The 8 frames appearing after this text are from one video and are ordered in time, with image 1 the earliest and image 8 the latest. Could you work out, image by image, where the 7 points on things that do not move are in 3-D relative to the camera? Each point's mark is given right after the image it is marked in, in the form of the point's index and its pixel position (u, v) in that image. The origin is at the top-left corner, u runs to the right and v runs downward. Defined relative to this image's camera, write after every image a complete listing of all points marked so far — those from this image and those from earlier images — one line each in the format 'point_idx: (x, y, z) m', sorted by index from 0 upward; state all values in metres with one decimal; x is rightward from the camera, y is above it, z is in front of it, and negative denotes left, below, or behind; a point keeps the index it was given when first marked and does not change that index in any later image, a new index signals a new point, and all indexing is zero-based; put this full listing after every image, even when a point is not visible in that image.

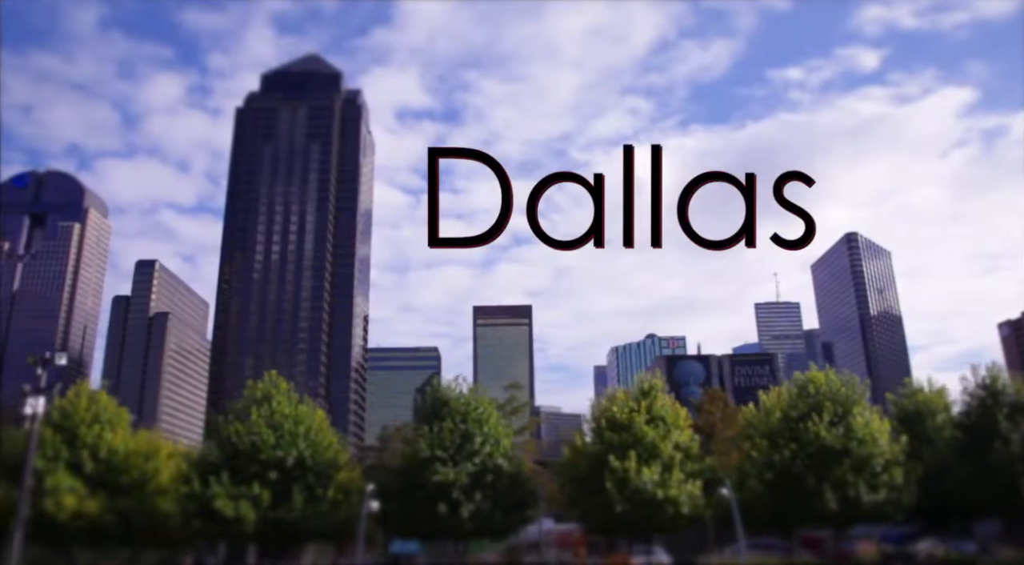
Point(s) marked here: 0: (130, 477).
0: (-8.4, -4.3, +17.7) m
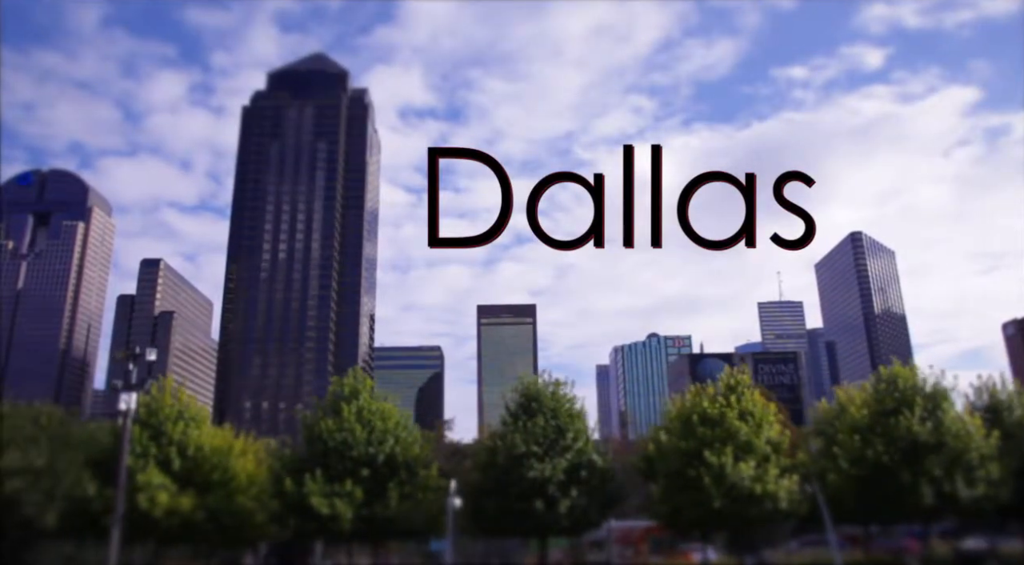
0: (-6.4, -4.2, +17.5) m
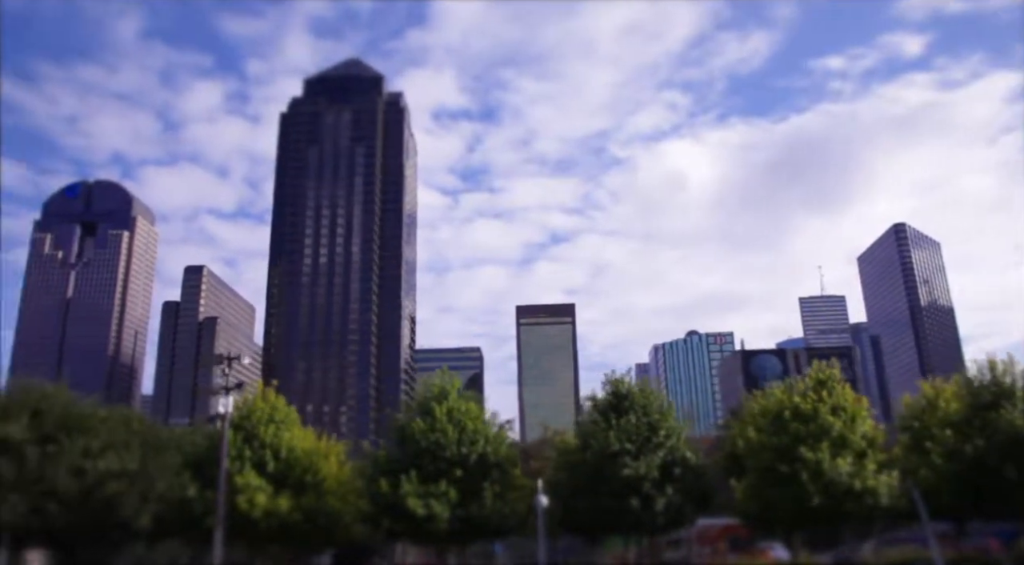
0: (-4.4, -4.2, +17.6) m
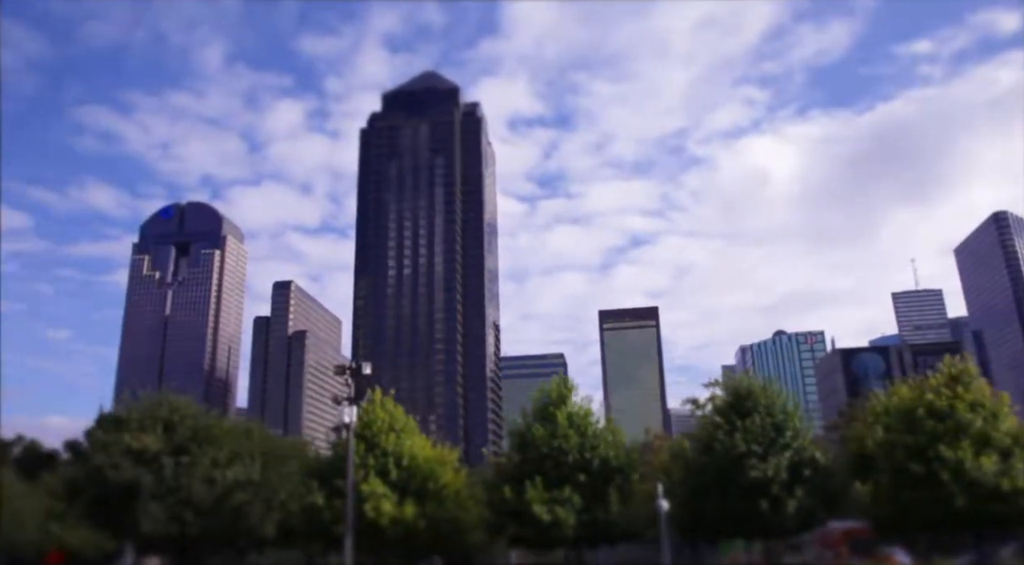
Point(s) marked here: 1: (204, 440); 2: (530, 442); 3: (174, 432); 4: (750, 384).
0: (-1.8, -4.4, +17.7) m
1: (-7.6, -3.9, +20.0) m
2: (+0.4, -3.6, +17.8) m
3: (-8.4, -3.7, +19.9) m
4: (+5.6, -2.5, +19.3) m
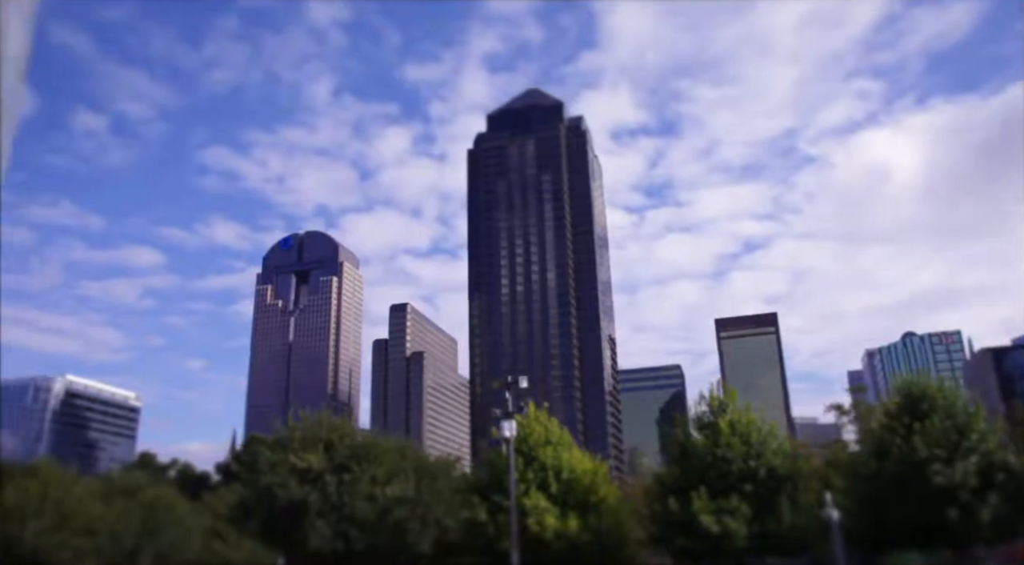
0: (+1.7, -4.7, +17.5) m
1: (-3.8, -4.5, +20.5) m
2: (+3.8, -3.7, +17.4) m
3: (-4.6, -4.3, +20.6) m
4: (+9.1, -2.4, +18.2) m
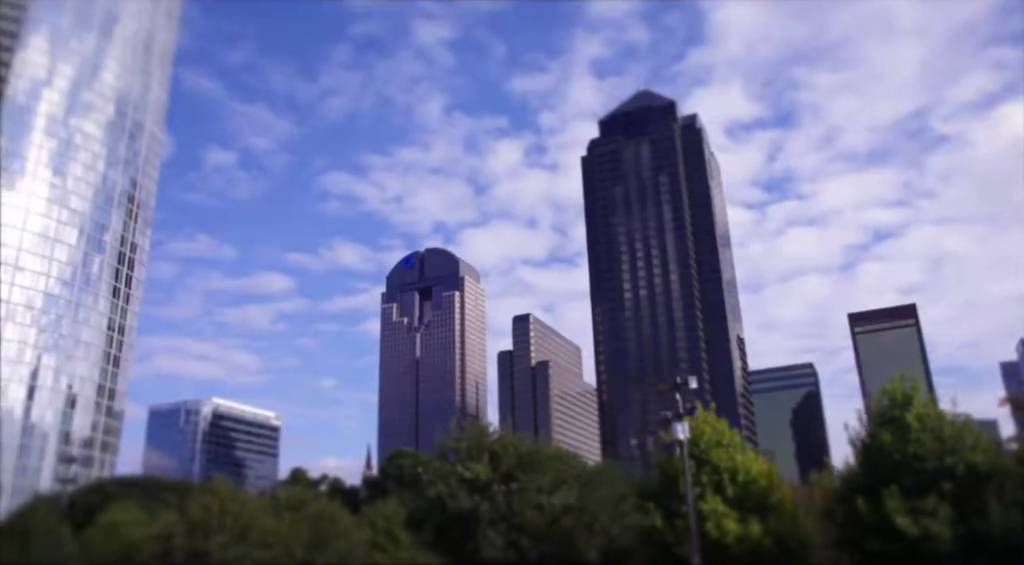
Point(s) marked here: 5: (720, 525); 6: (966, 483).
0: (+5.4, -4.5, +16.9) m
1: (+0.3, -4.7, +20.6) m
2: (+7.4, -3.5, +16.5) m
3: (-0.4, -4.6, +20.8) m
4: (+12.7, -1.9, +16.6) m
5: (+4.2, -4.9, +16.1) m
6: (+8.9, -4.0, +15.7) m
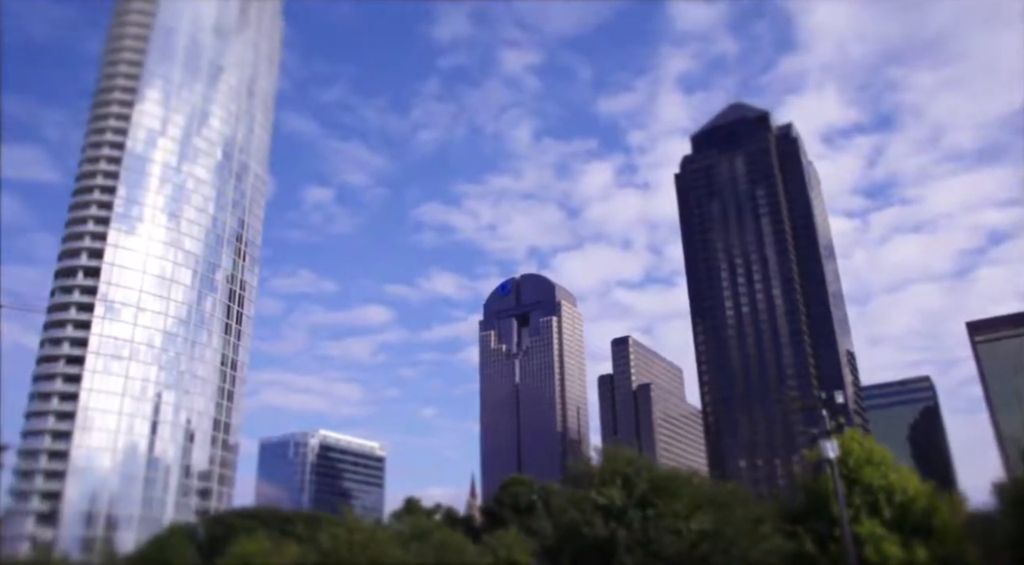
0: (+8.2, -4.7, +15.8) m
1: (+3.6, -5.2, +19.9) m
2: (+10.1, -3.5, +15.1) m
3: (+2.9, -5.1, +20.2) m
4: (+15.3, -1.7, +14.7) m
5: (+6.9, -5.1, +15.1) m
6: (+11.5, -3.9, +14.2) m
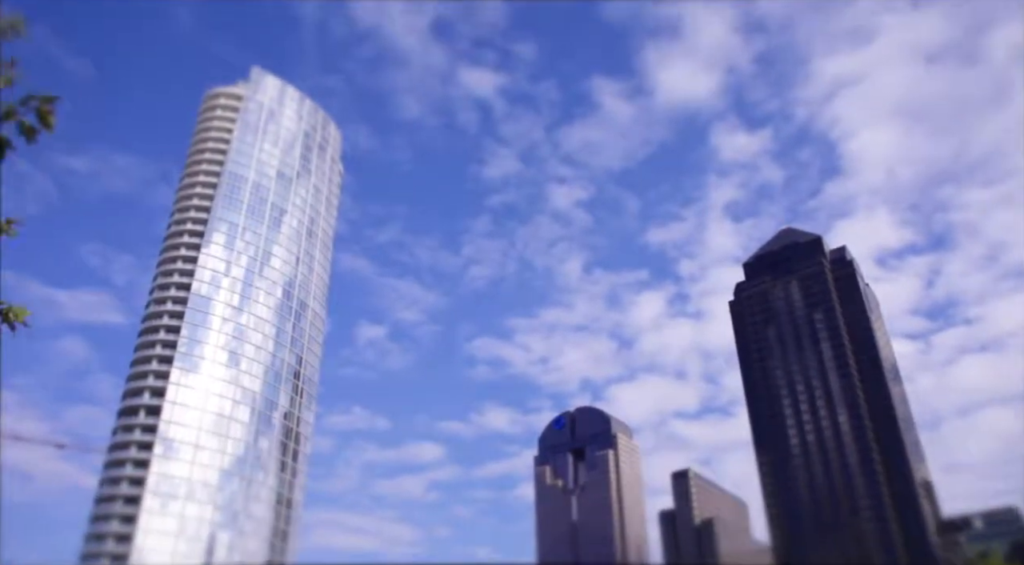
0: (+9.9, -6.6, +14.2) m
1: (+5.5, -7.9, +18.5) m
2: (+11.7, -5.3, +13.6) m
3: (+4.8, -7.9, +18.8) m
4: (+16.9, -3.3, +13.2) m
5: (+8.6, -6.9, +13.5) m
6: (+13.1, -5.5, +12.6) m
